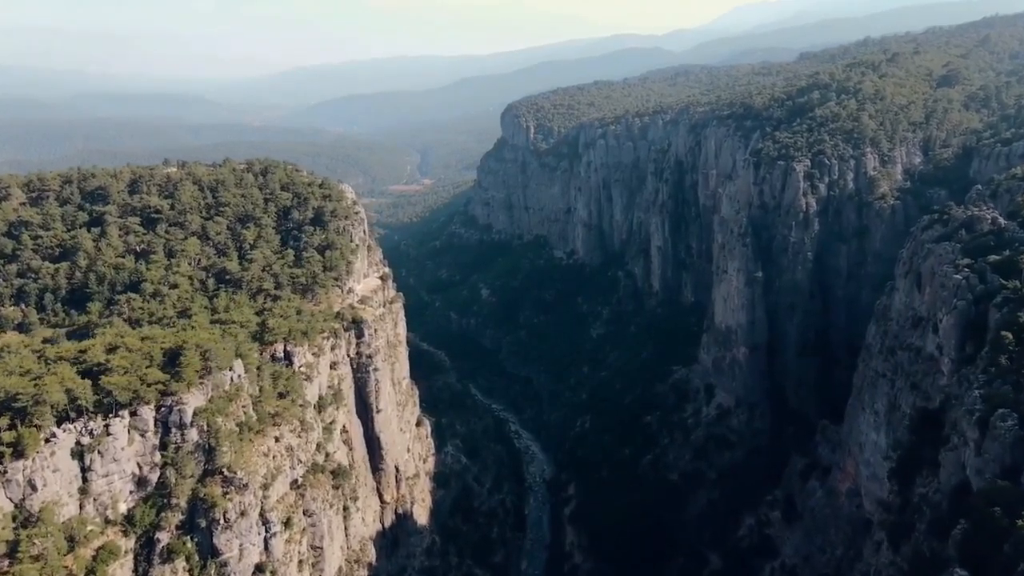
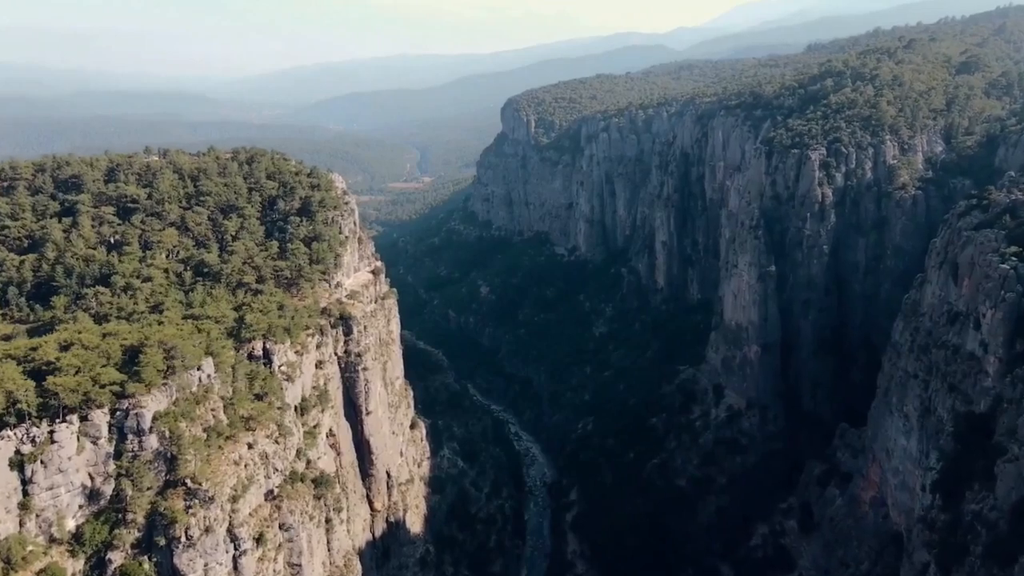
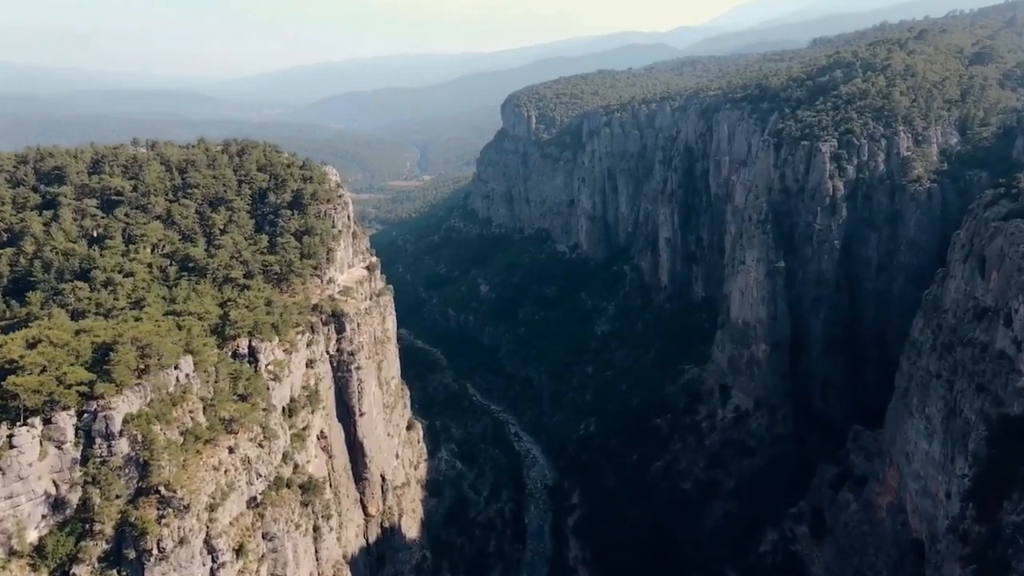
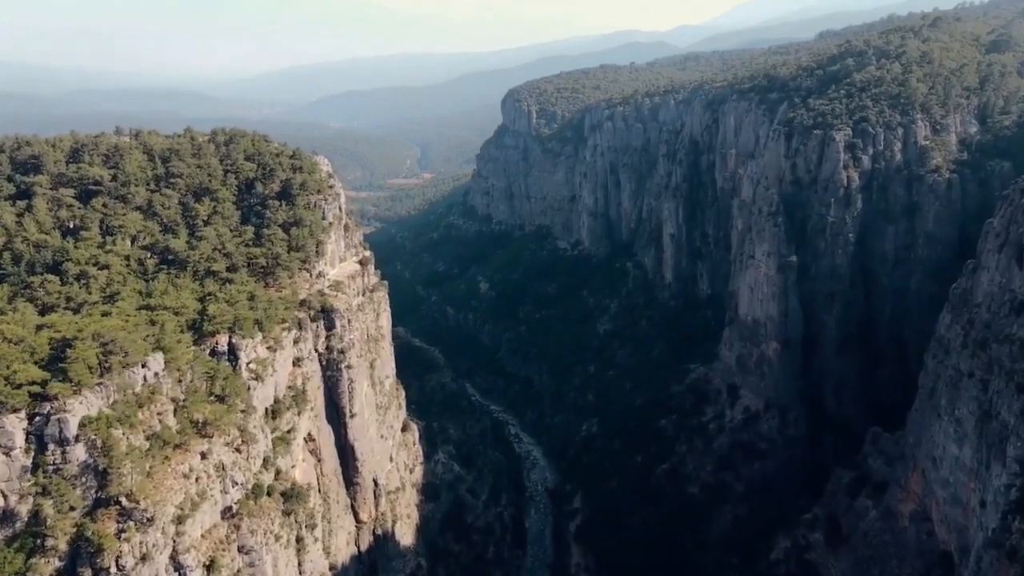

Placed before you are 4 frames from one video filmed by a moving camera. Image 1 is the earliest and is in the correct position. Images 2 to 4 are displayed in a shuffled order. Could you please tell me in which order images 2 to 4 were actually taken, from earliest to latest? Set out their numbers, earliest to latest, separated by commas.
2, 3, 4
